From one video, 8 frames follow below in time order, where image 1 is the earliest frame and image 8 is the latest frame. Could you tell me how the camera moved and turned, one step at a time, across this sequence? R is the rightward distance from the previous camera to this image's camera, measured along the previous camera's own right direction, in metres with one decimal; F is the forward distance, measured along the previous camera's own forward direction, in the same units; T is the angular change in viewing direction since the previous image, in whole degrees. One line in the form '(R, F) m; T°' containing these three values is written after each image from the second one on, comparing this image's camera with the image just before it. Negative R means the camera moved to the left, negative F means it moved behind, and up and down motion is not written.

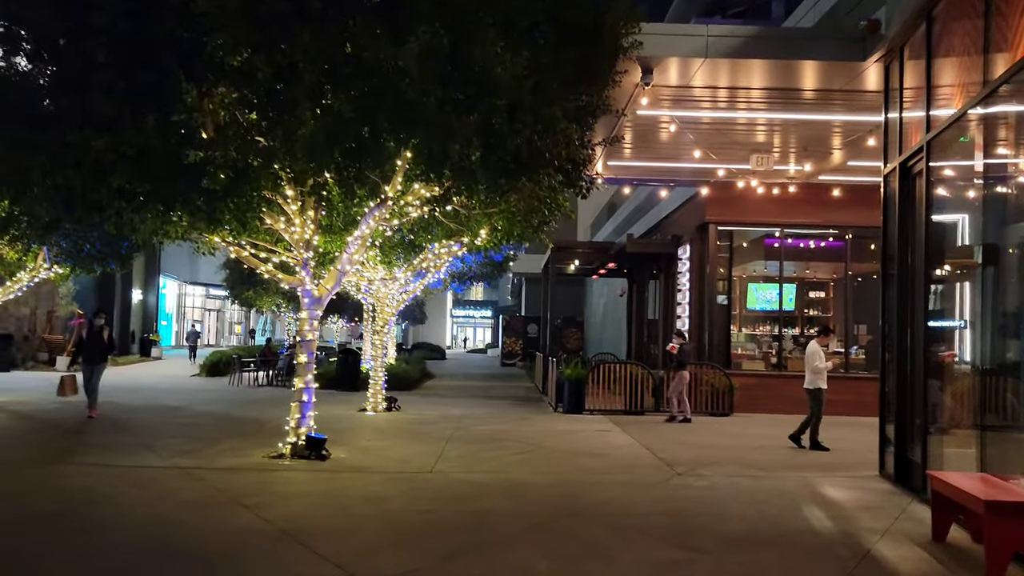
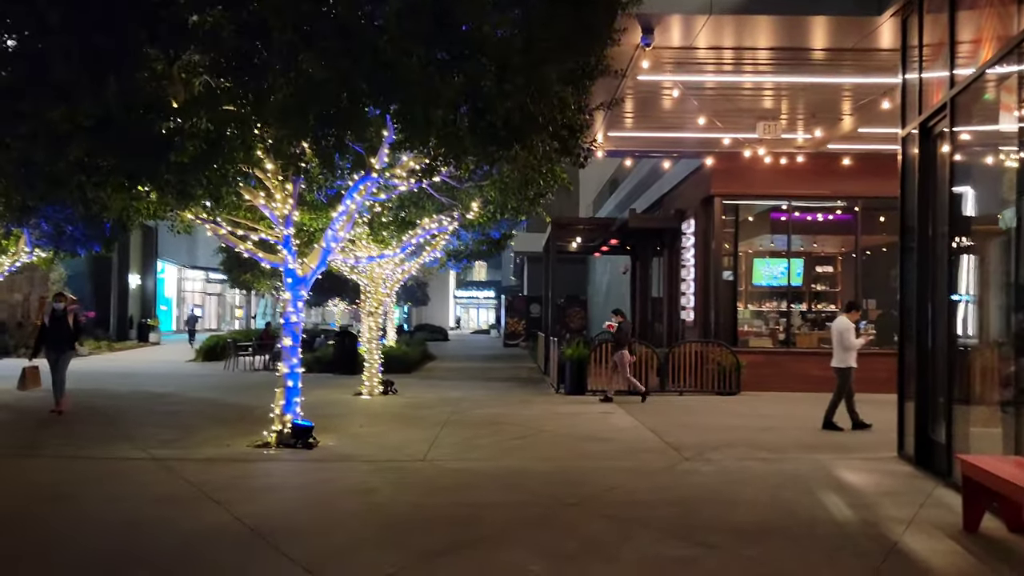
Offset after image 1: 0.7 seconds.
(+0.1, +0.7) m; 0°
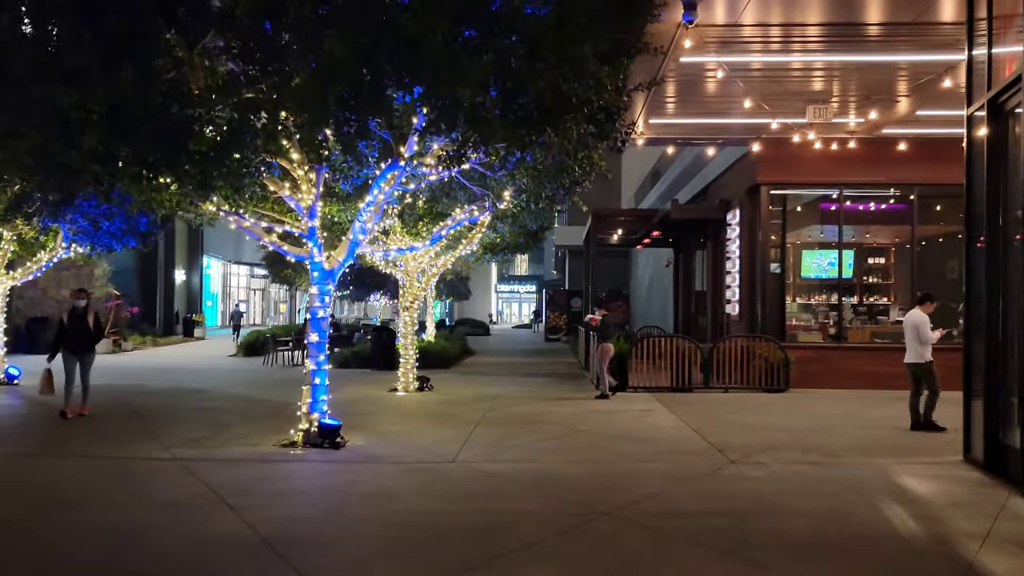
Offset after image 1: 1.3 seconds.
(+0.1, +0.6) m; -3°
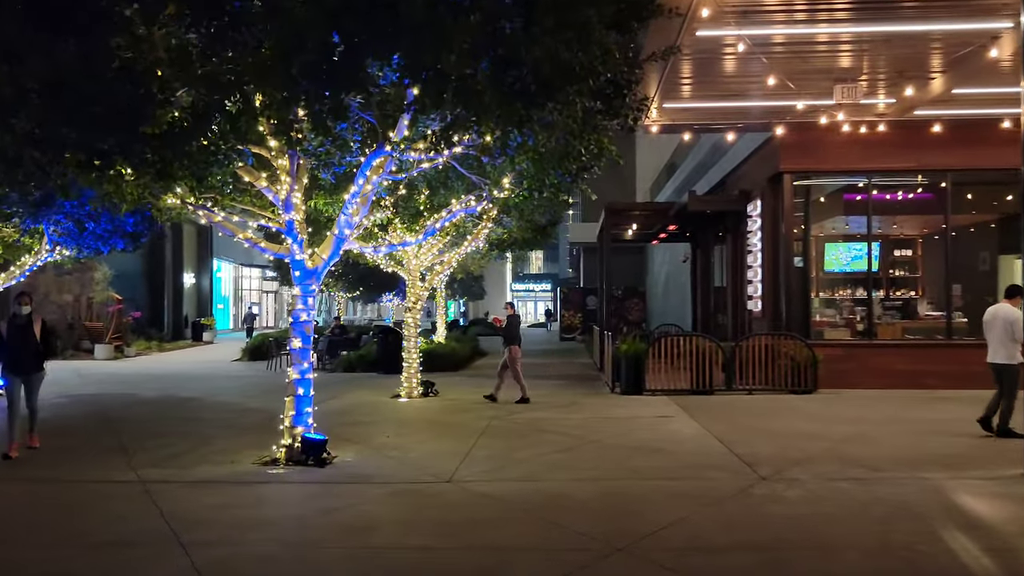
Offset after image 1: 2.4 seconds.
(+0.2, +1.1) m; -1°
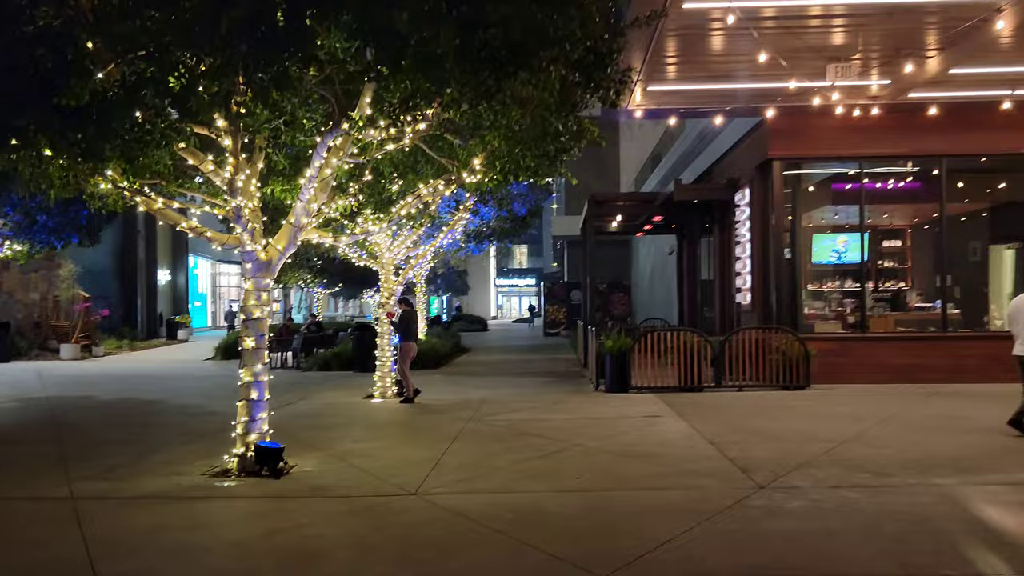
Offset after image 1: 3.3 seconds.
(+0.1, +0.9) m; +1°
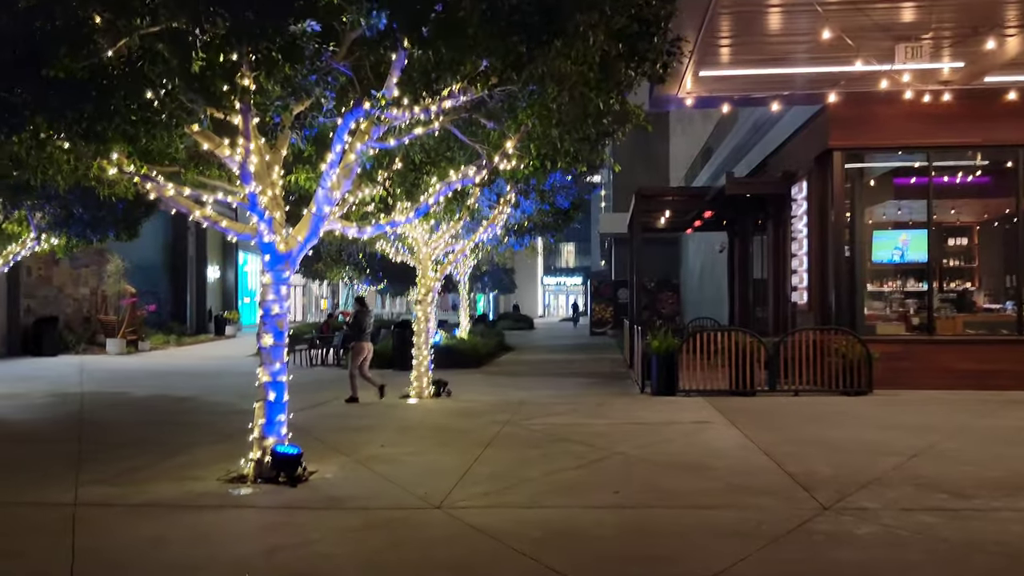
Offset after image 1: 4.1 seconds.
(+0.1, +0.7) m; -3°
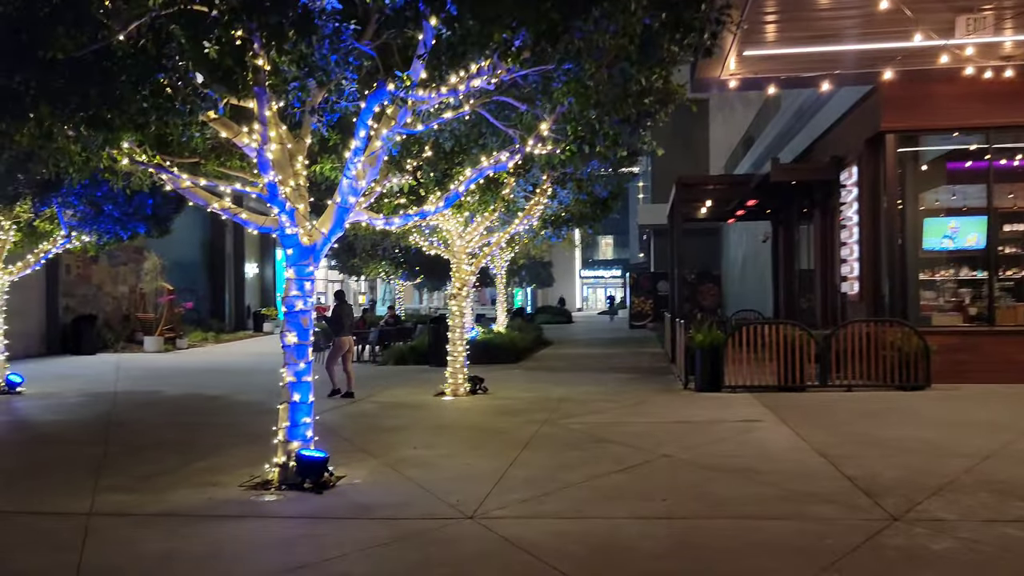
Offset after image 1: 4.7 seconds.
(0.0, +0.5) m; -2°
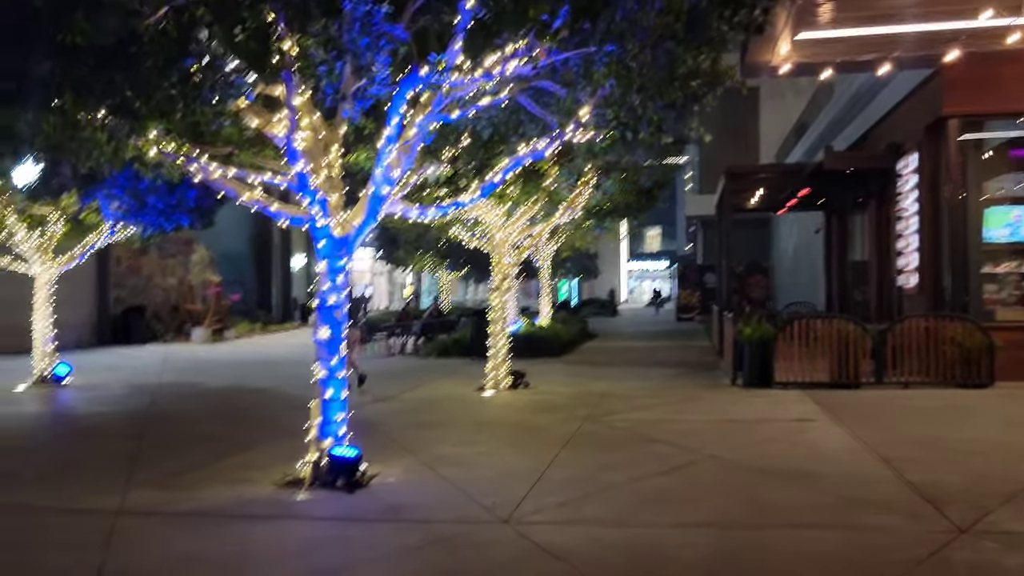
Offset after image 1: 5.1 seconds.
(+0.1, +0.3) m; -3°
